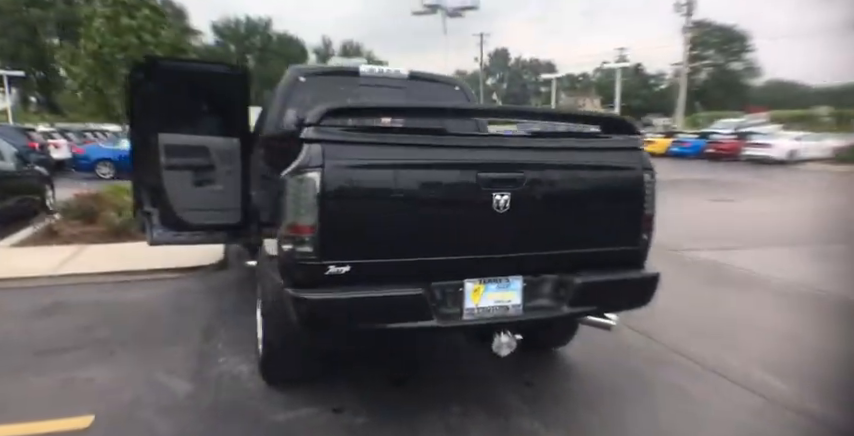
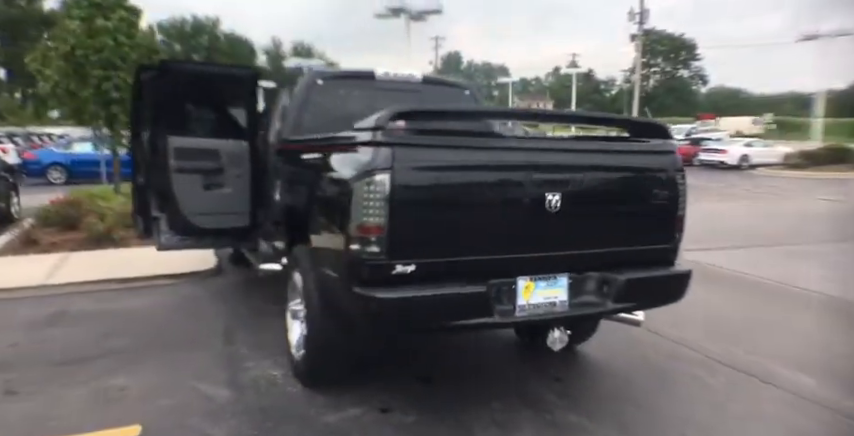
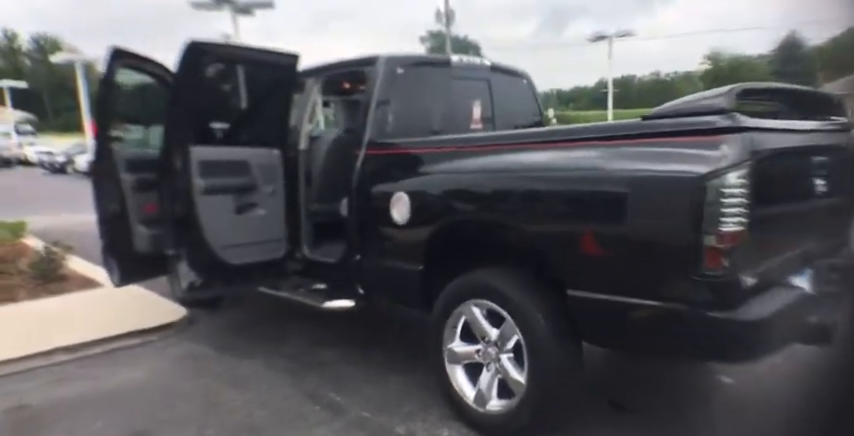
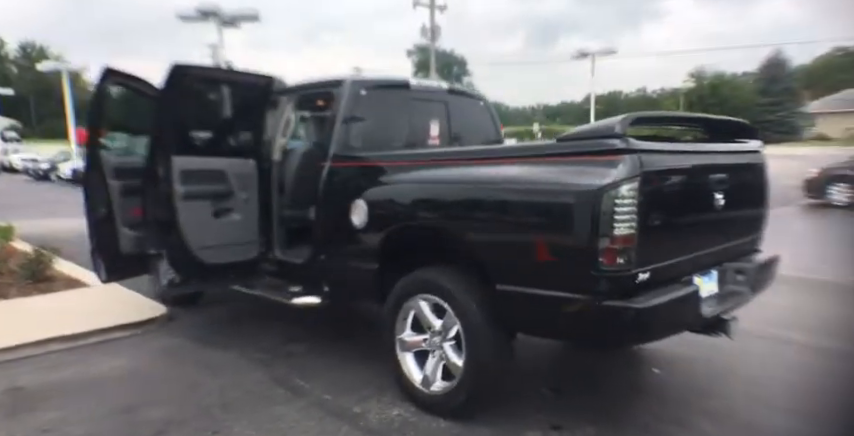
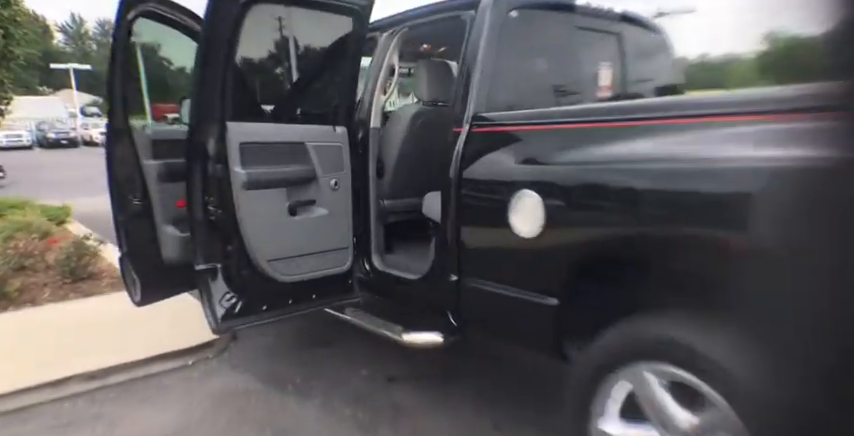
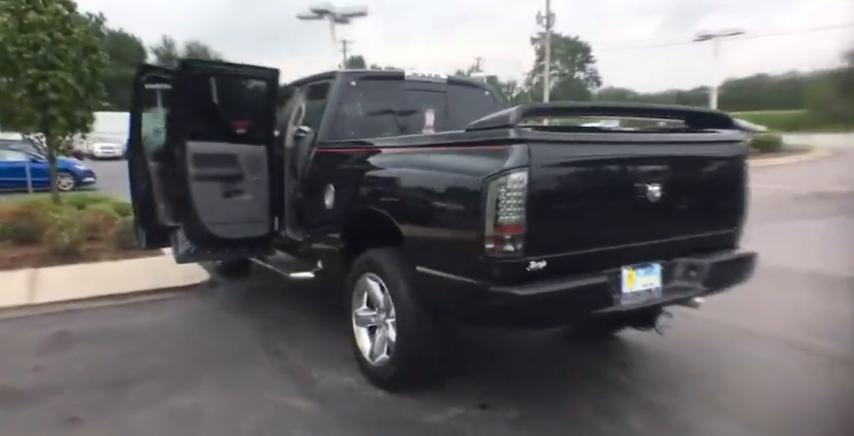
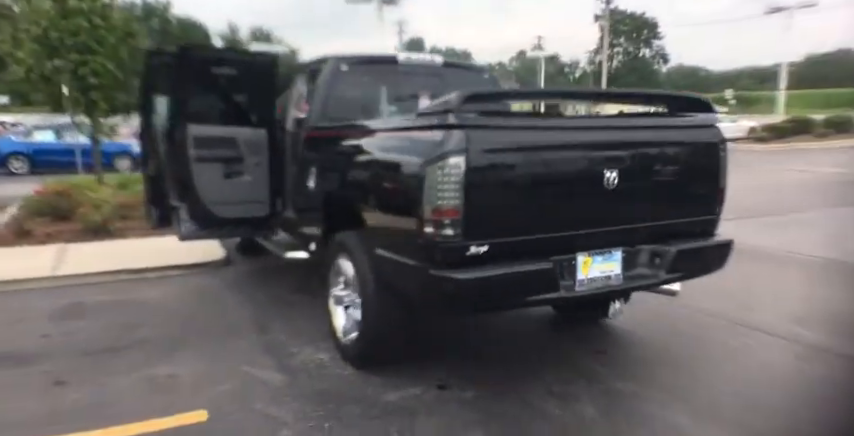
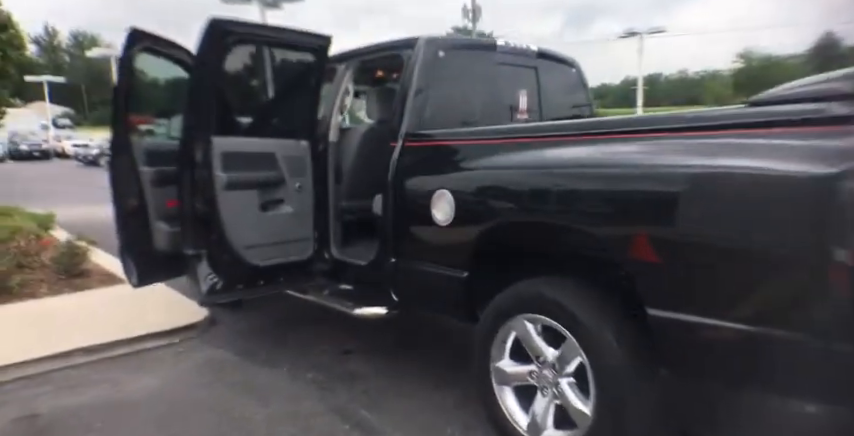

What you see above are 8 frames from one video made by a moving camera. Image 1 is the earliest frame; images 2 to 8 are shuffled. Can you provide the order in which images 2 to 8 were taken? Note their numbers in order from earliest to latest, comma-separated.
2, 7, 6, 4, 3, 8, 5
